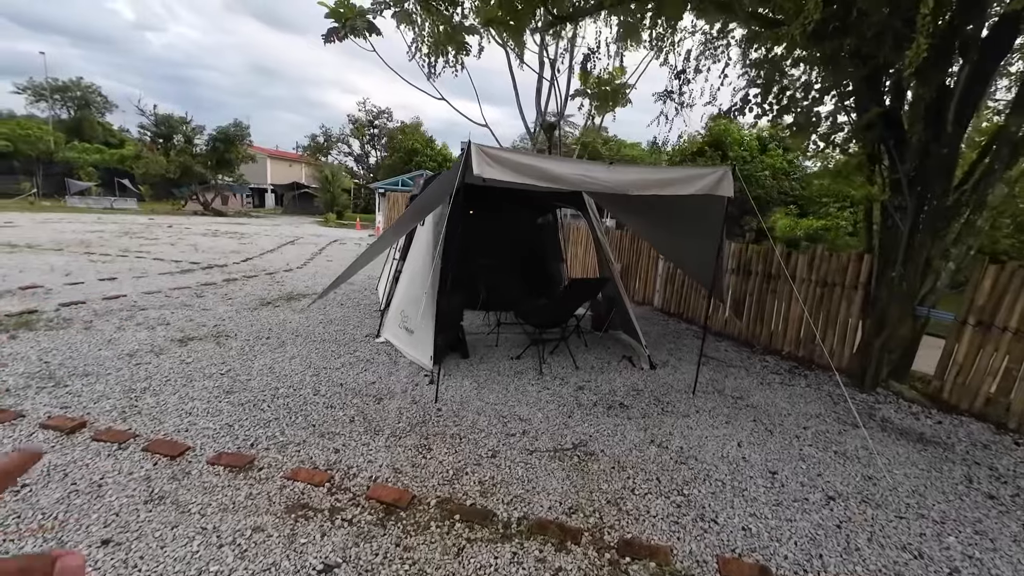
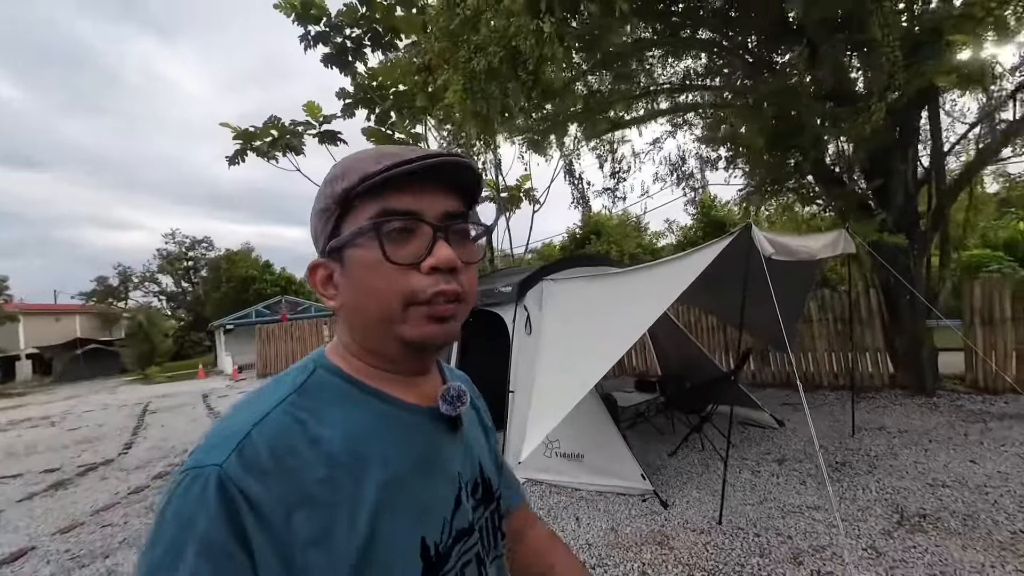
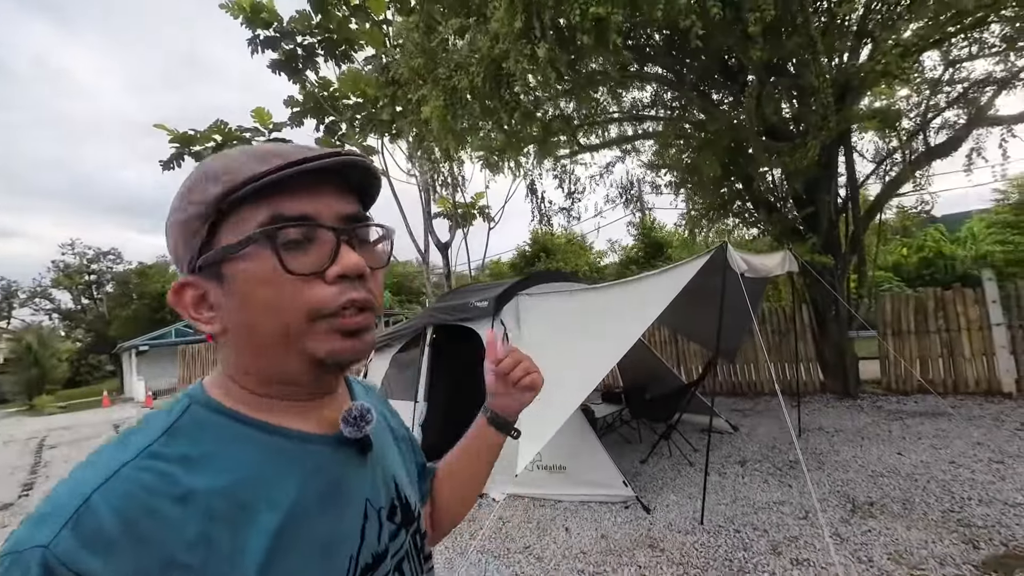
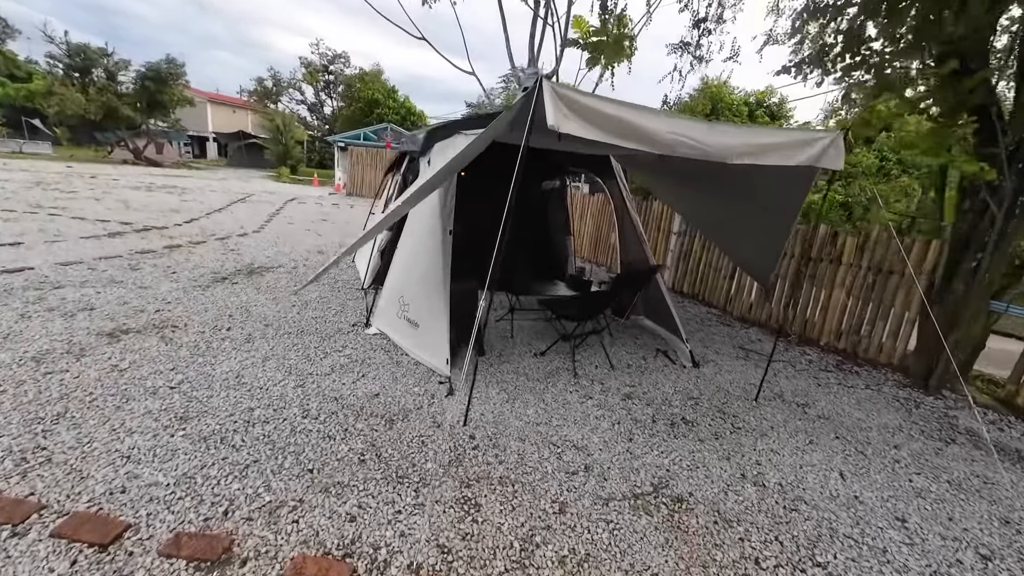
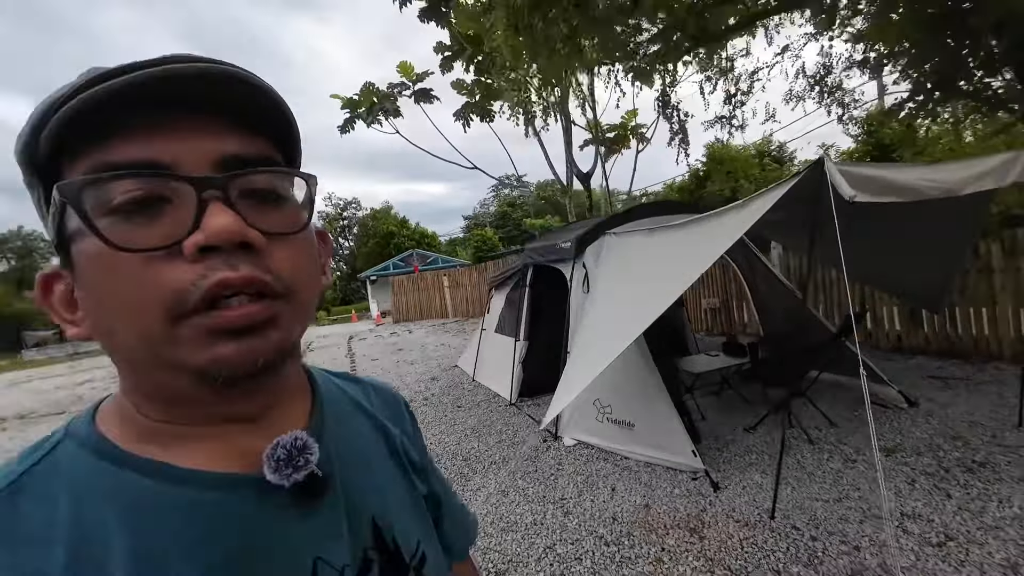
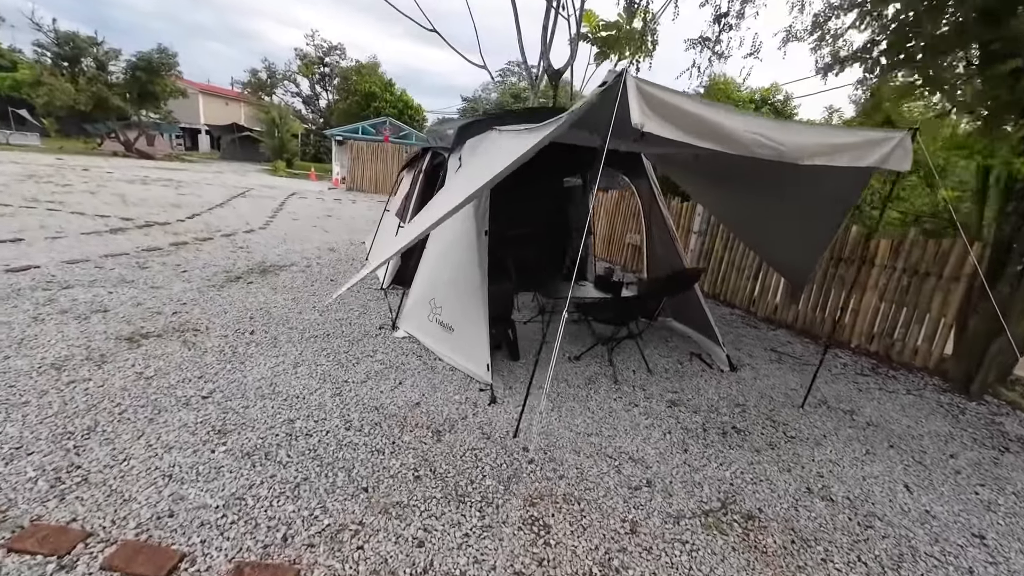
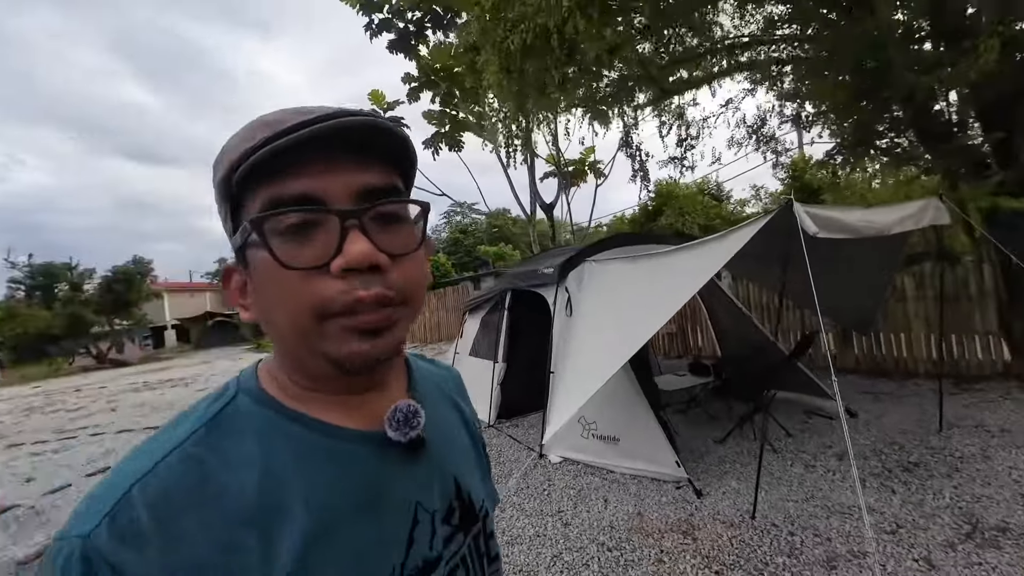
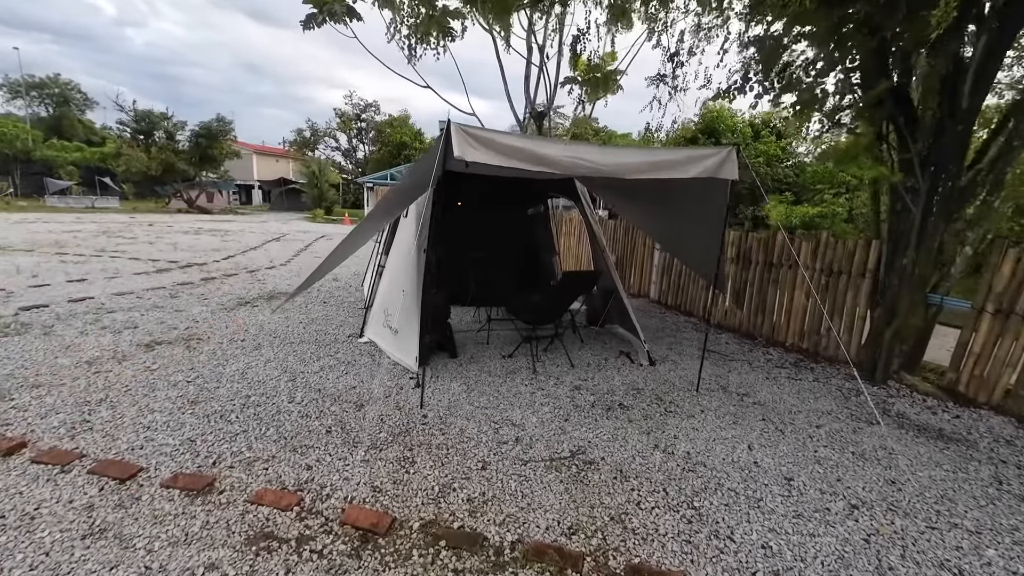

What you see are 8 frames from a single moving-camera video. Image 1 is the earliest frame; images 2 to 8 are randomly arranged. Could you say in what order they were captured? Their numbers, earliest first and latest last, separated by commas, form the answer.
8, 4, 6, 5, 7, 2, 3
